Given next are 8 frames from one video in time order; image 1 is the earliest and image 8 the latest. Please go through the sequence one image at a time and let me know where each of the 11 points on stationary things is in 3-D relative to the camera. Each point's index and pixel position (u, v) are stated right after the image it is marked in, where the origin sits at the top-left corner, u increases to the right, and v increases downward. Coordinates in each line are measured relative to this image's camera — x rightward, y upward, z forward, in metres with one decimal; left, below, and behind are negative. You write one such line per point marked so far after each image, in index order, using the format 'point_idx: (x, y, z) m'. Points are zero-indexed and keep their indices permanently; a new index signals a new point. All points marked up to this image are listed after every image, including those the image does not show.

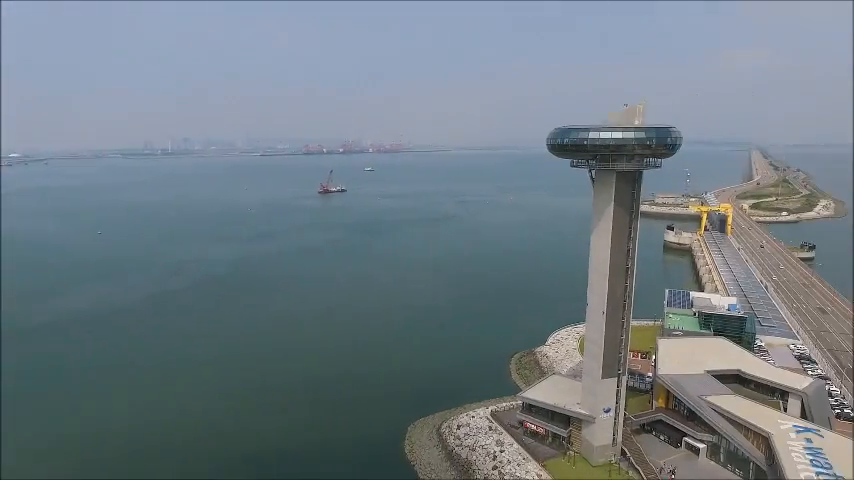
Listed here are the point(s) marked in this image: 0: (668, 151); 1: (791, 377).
0: (+7.8, +2.9, +16.9) m
1: (+13.5, -5.1, +19.3) m
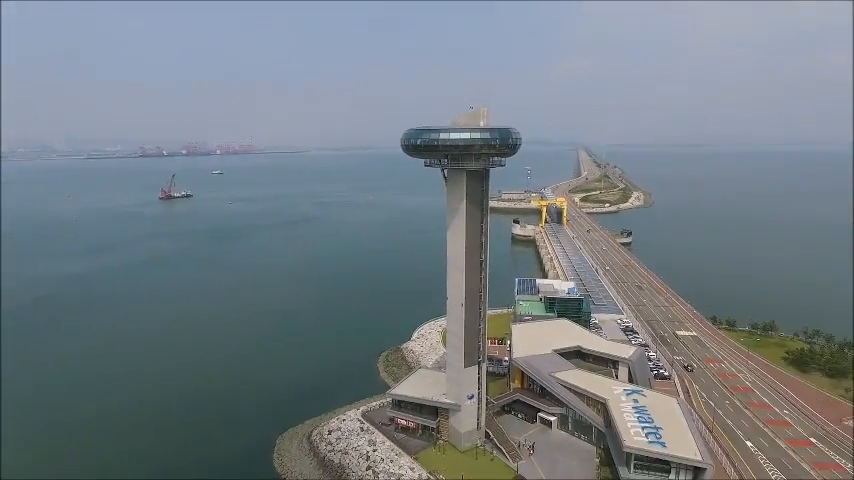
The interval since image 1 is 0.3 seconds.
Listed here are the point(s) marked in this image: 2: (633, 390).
0: (+3.0, +3.1, +18.4) m
1: (+8.2, -4.6, +22.2) m
2: (+7.5, -5.5, +19.0) m
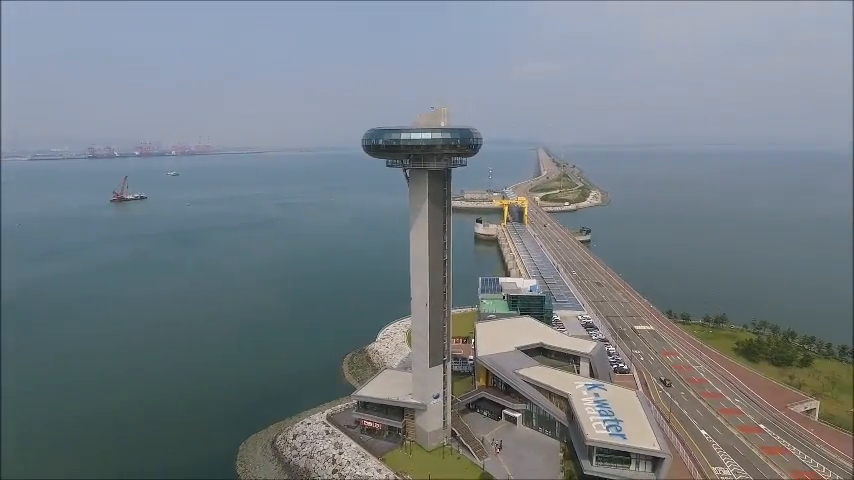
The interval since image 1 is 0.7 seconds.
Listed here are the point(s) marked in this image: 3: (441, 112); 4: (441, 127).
0: (+1.7, +3.2, +18.5) m
1: (+6.7, -4.5, +22.7) m
2: (+6.3, -5.4, +19.5) m
3: (+0.6, +5.3, +20.8) m
4: (+0.5, +3.9, +18.1) m
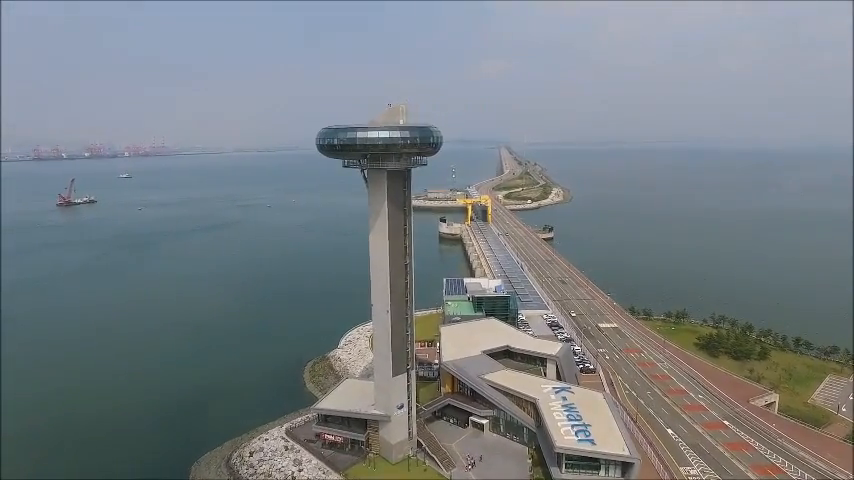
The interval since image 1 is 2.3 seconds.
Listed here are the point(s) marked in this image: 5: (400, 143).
0: (+0.2, +3.1, +17.8) m
1: (+5.2, -4.5, +22.3) m
2: (+4.9, -5.4, +19.1) m
3: (-1.1, +5.2, +20.0) m
4: (-0.9, +3.8, +17.3) m
5: (-0.9, +3.2, +17.0) m
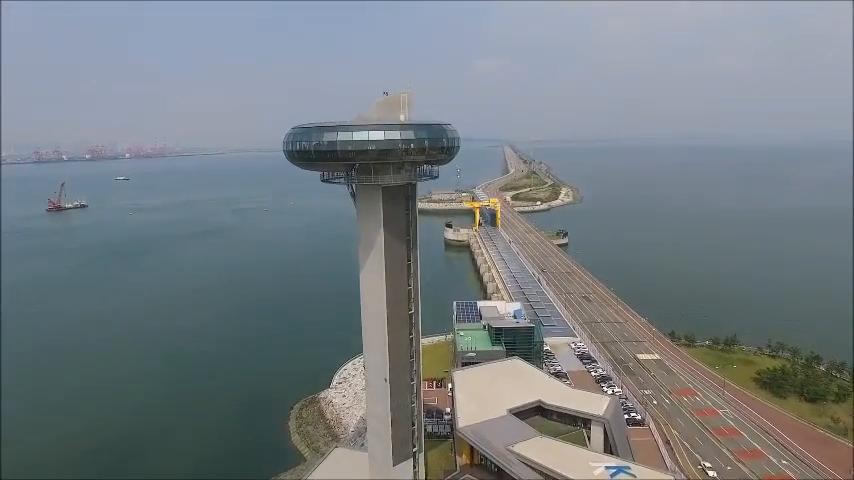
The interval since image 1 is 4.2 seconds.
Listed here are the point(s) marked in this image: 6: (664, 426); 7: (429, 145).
0: (+0.5, +2.1, +13.2) m
1: (+5.5, -5.4, +17.7) m
2: (+5.3, -6.3, +14.5) m
3: (-0.8, +4.2, +15.4) m
4: (-0.7, +2.9, +12.7) m
5: (-0.6, +2.2, +12.4) m
6: (+9.0, -7.1, +19.8) m
7: (0.0, +2.3, +12.8) m
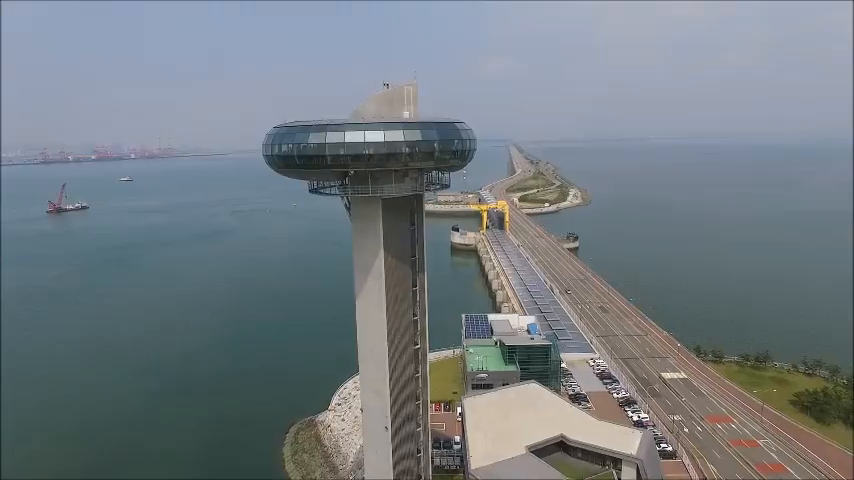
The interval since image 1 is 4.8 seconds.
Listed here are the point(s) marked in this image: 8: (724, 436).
0: (+0.7, +1.7, +11.2) m
1: (+5.8, -5.8, +15.7) m
2: (+5.5, -6.7, +12.5) m
3: (-0.6, +3.8, +13.5) m
4: (-0.5, +2.4, +10.7) m
5: (-0.4, +1.8, +10.4) m
6: (+9.3, -7.5, +17.8) m
7: (+0.2, +1.9, +10.8) m
8: (+11.1, -7.3, +19.4) m
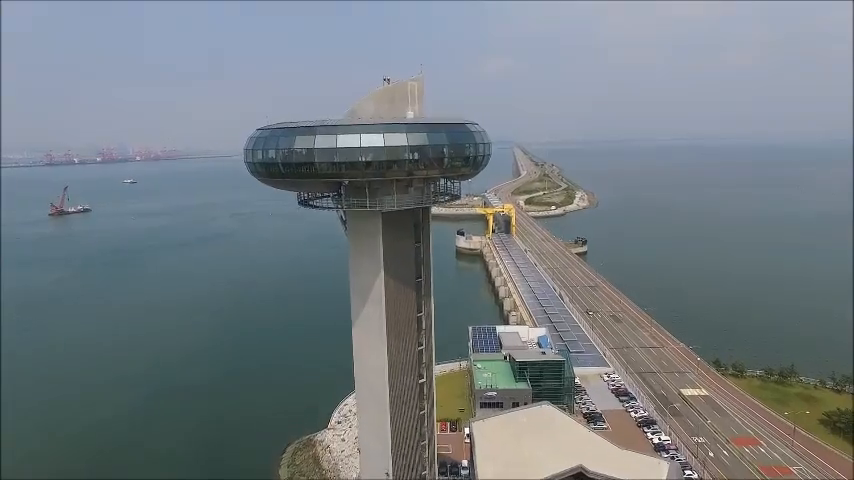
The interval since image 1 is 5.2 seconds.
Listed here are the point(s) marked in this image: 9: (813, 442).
0: (+0.8, +1.4, +9.9) m
1: (+5.9, -6.1, +14.3) m
2: (+5.6, -7.1, +11.1) m
3: (-0.4, +3.5, +12.2) m
4: (-0.3, +2.1, +9.4) m
5: (-0.3, +1.5, +9.1) m
6: (+9.5, -7.8, +16.4) m
7: (+0.4, +1.6, +9.5) m
8: (+11.3, -7.6, +18.0) m
9: (+14.1, -7.5, +19.0) m
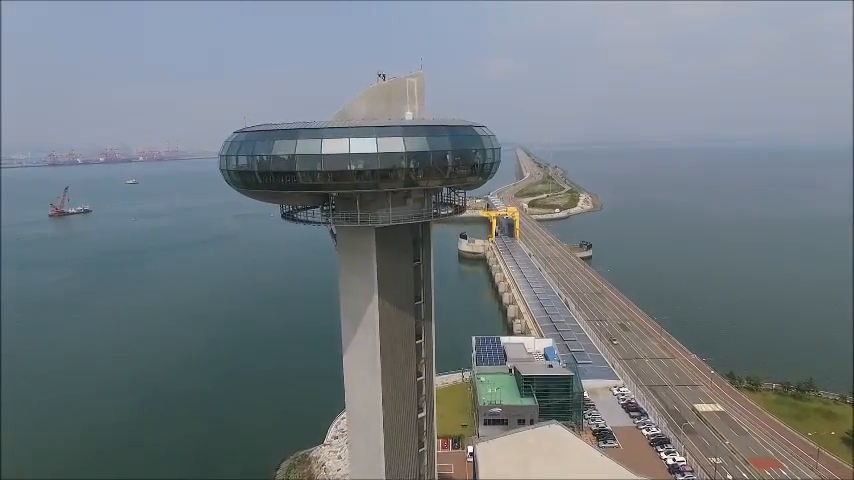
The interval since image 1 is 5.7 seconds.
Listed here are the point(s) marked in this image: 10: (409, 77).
0: (+0.9, +1.1, +8.9) m
1: (+5.9, -6.4, +13.3) m
2: (+5.6, -7.3, +10.1) m
3: (-0.4, +3.2, +11.2) m
4: (-0.3, +1.9, +8.4) m
5: (-0.3, +1.2, +8.1) m
6: (+9.5, -8.1, +15.3) m
7: (+0.4, +1.3, +8.5) m
8: (+11.3, -7.9, +16.9) m
9: (+14.2, -7.8, +17.9) m
10: (-0.4, +2.8, +9.2) m
